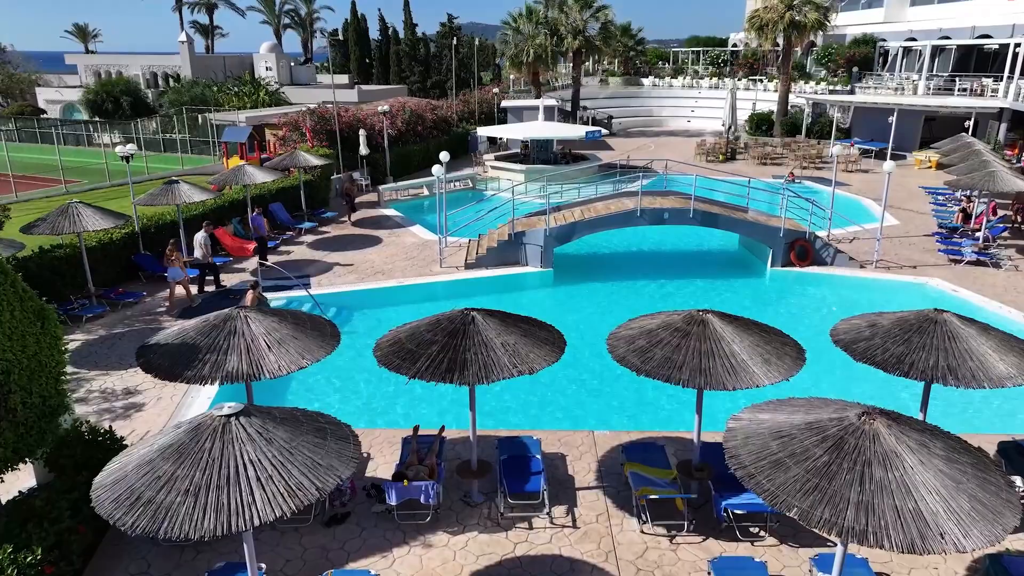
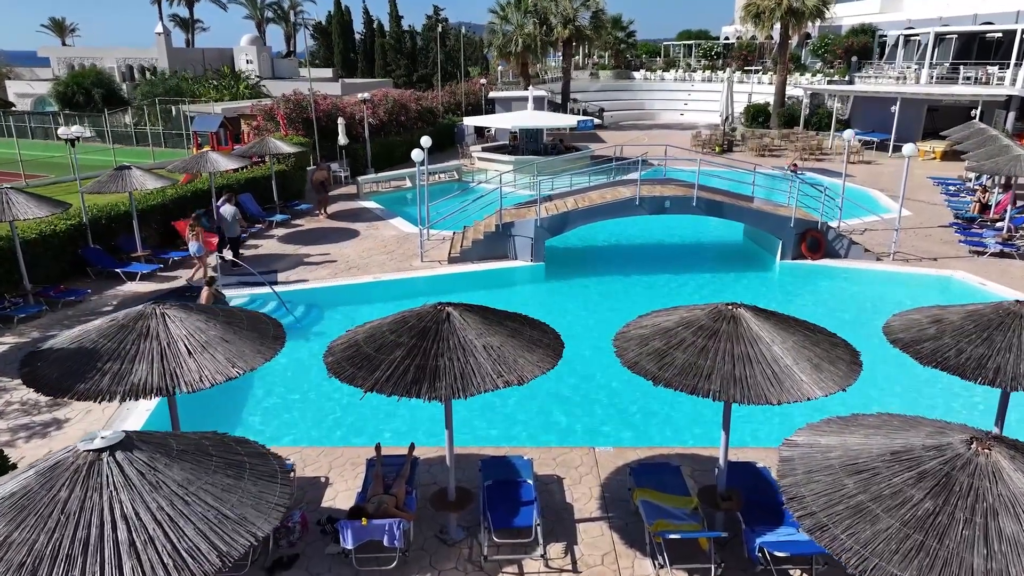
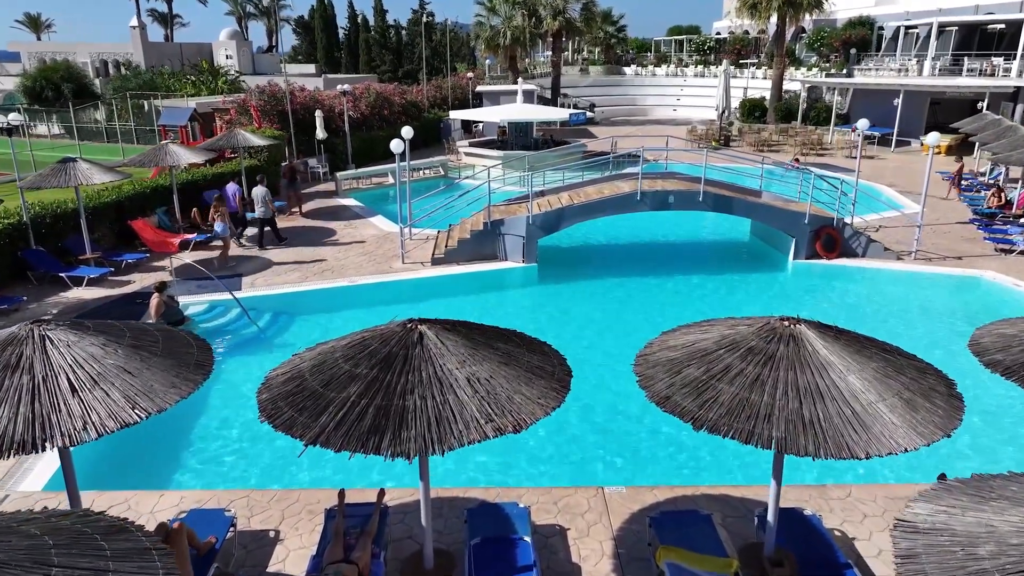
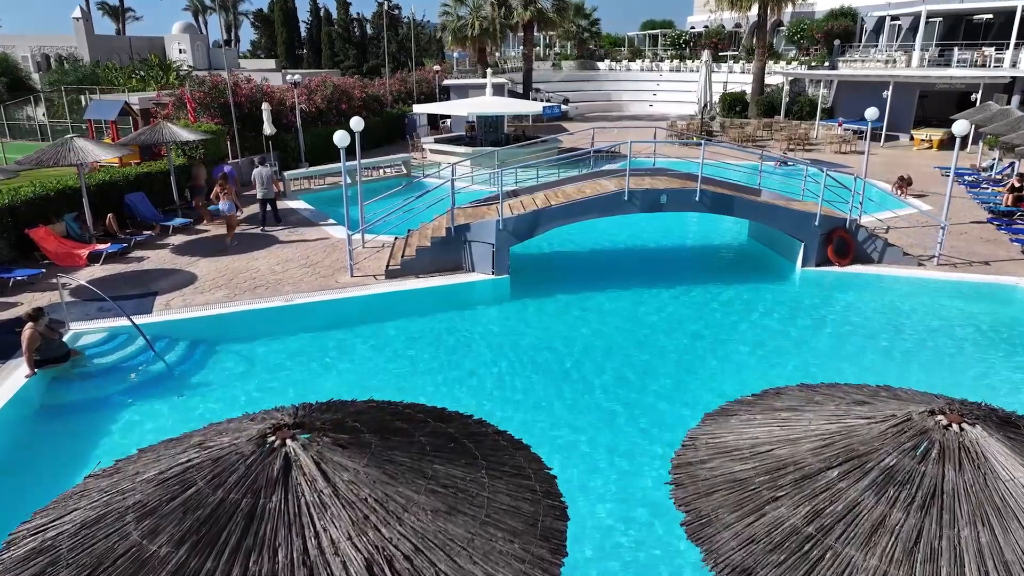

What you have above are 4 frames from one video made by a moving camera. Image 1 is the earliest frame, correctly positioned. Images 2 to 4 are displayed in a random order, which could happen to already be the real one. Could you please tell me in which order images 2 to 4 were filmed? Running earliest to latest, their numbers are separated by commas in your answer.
2, 3, 4
